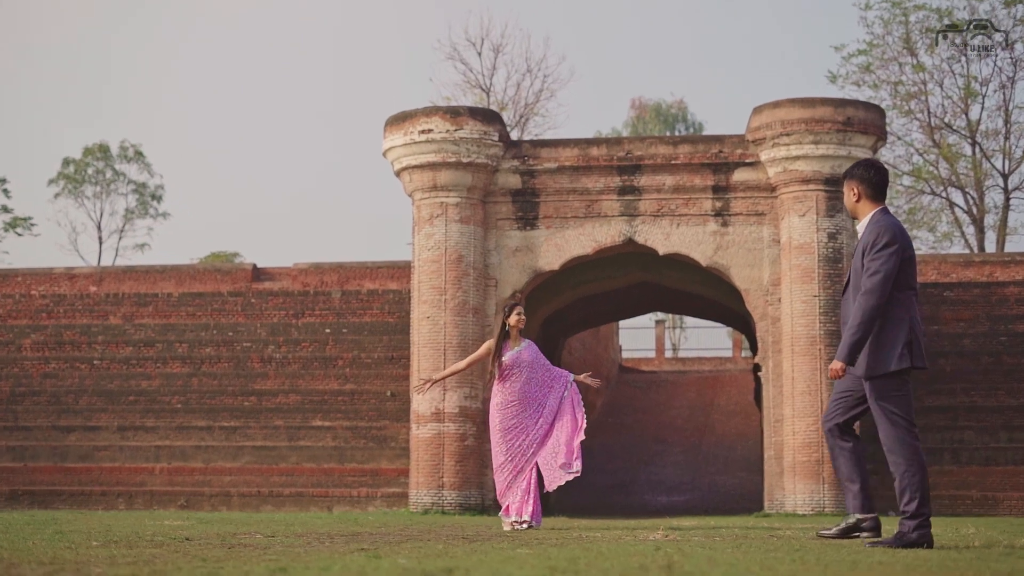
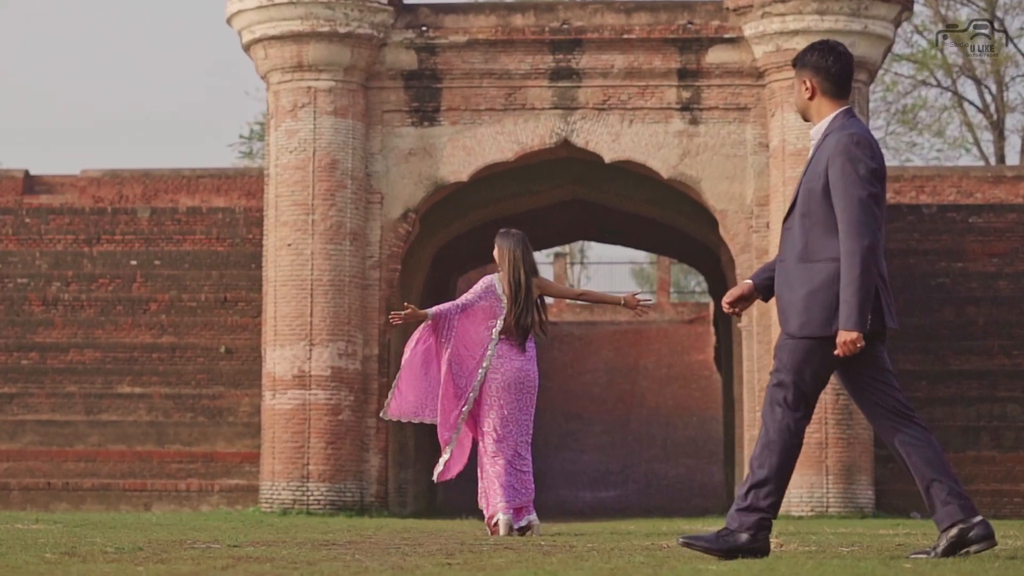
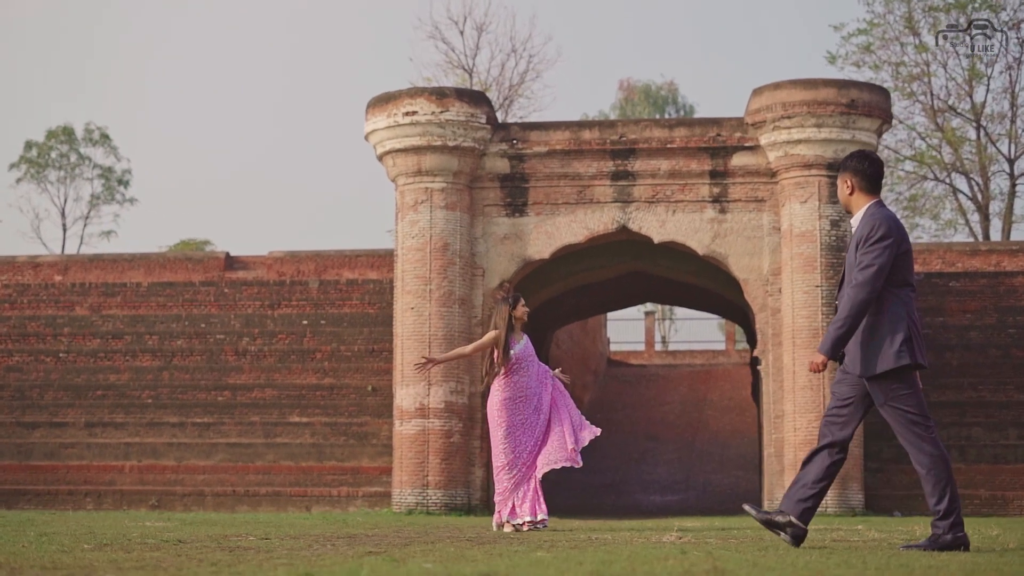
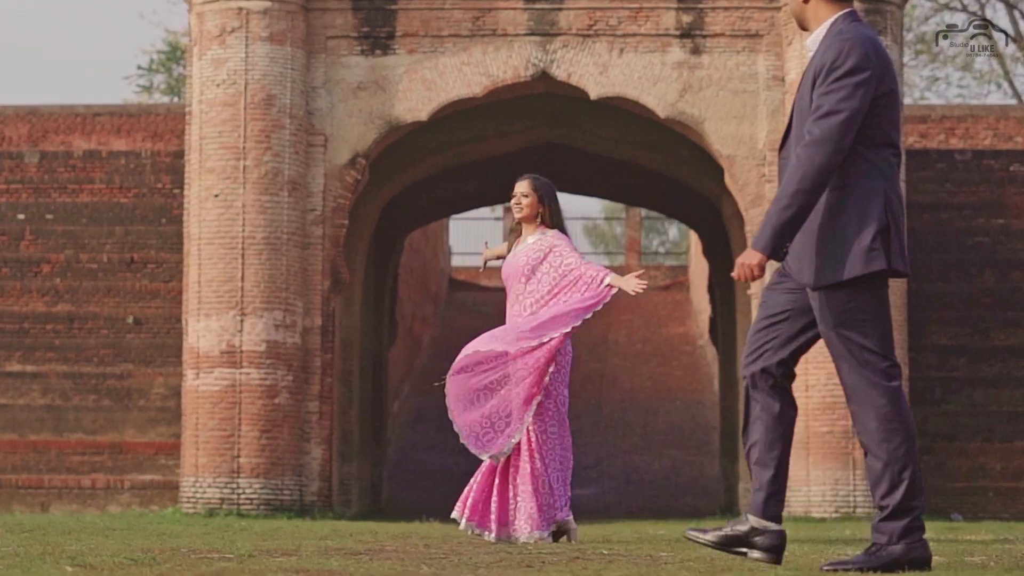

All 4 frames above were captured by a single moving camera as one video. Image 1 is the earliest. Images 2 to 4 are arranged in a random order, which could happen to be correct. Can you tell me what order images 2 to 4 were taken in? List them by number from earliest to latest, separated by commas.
3, 2, 4
